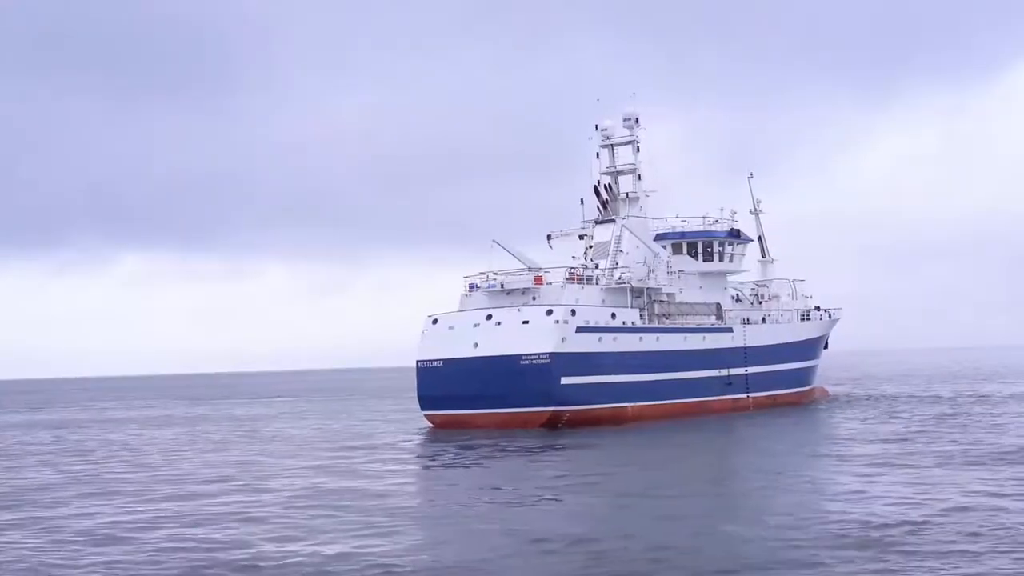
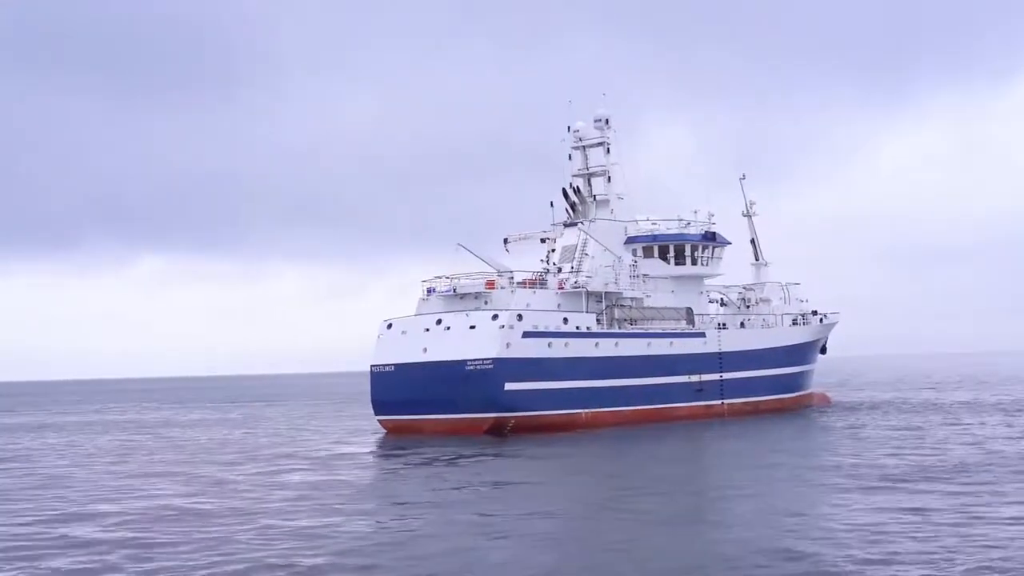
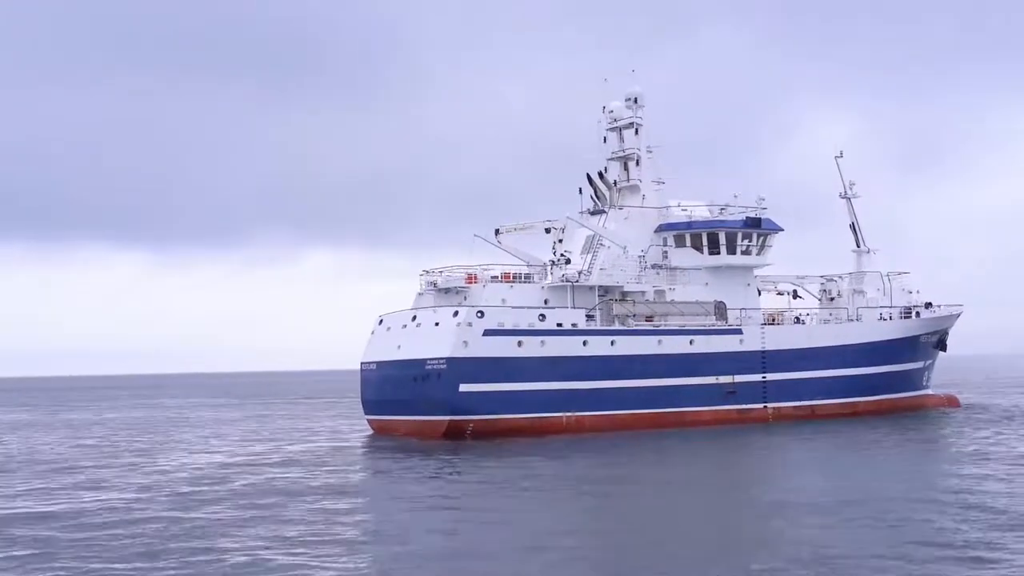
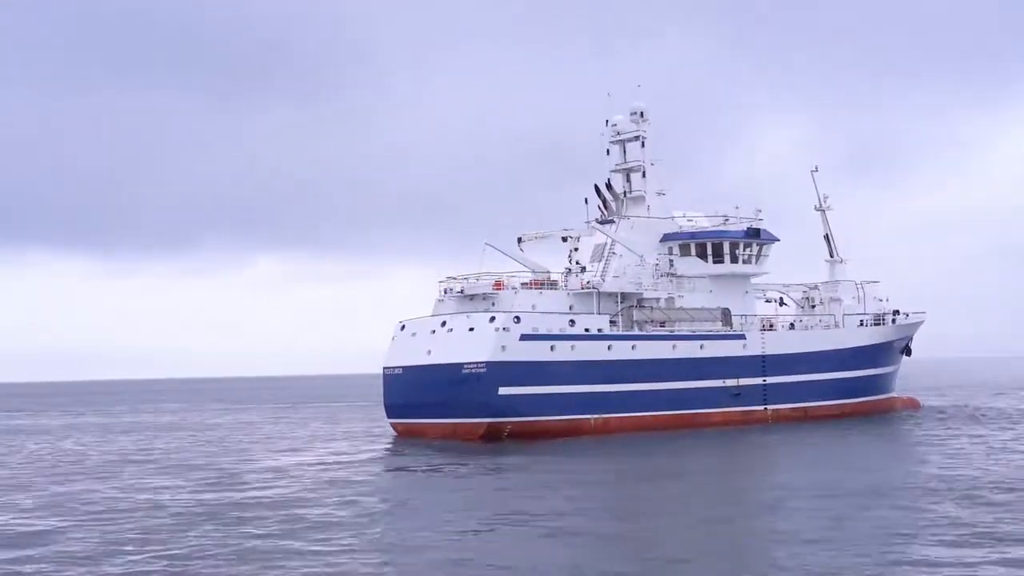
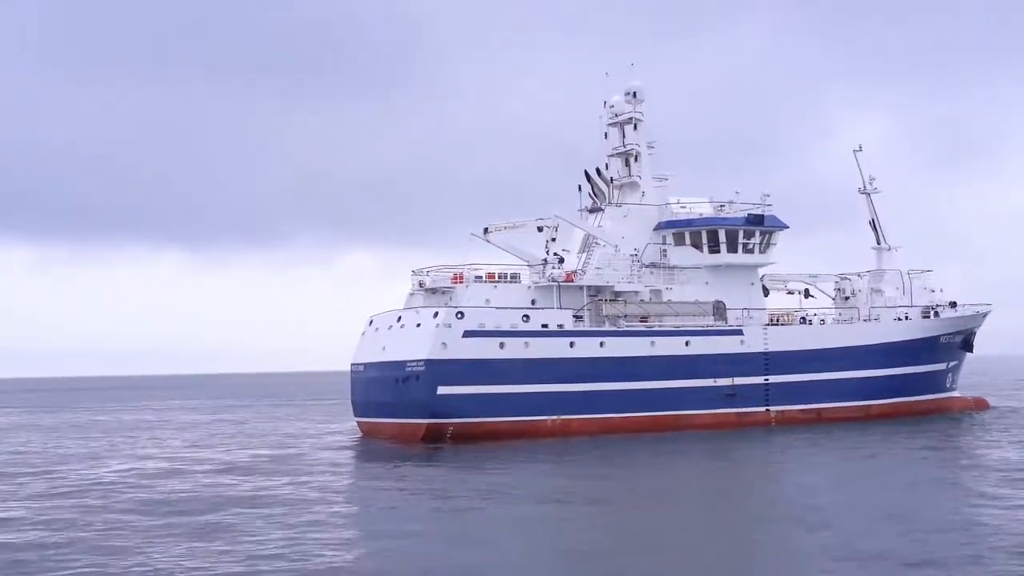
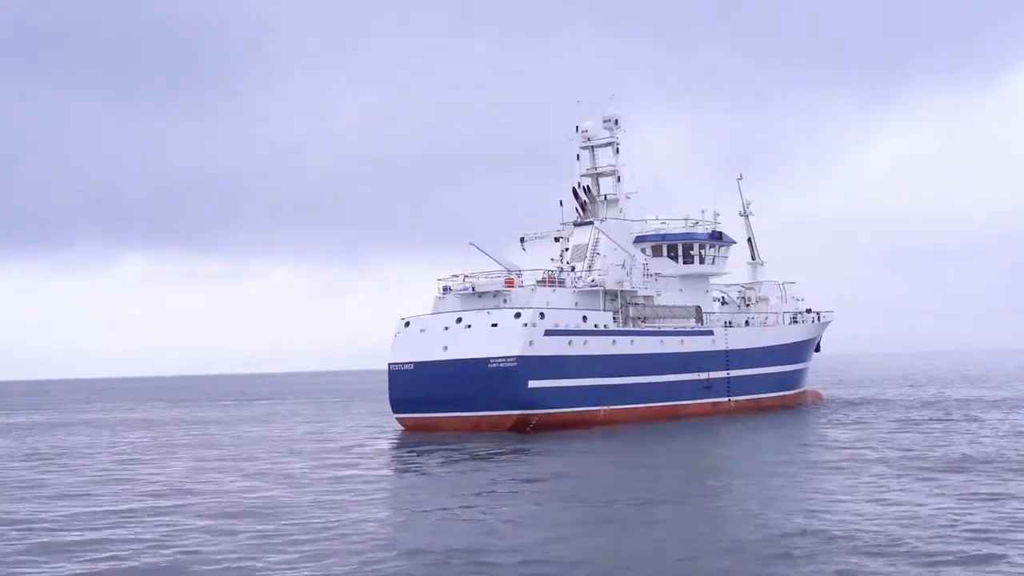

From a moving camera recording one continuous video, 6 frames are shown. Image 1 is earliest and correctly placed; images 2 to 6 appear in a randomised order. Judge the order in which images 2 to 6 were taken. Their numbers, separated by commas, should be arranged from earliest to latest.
6, 2, 4, 3, 5
